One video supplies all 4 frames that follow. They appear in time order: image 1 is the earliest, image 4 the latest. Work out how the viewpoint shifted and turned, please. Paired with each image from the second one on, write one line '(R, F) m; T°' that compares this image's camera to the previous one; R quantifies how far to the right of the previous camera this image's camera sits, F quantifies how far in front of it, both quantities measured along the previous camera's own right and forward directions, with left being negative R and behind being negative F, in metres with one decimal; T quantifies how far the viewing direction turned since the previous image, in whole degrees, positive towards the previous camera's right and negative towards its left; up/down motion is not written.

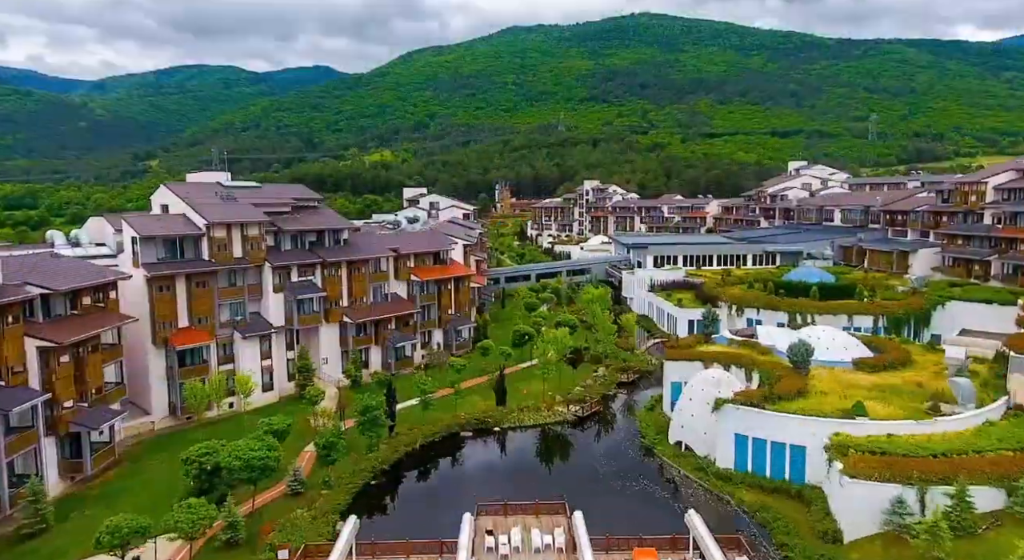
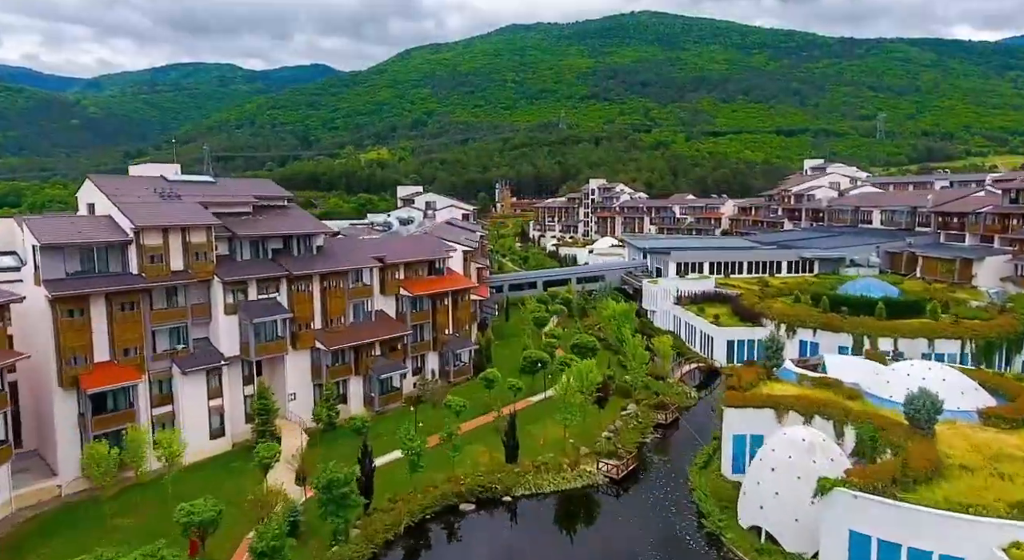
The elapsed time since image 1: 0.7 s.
(-0.5, +6.0) m; 0°
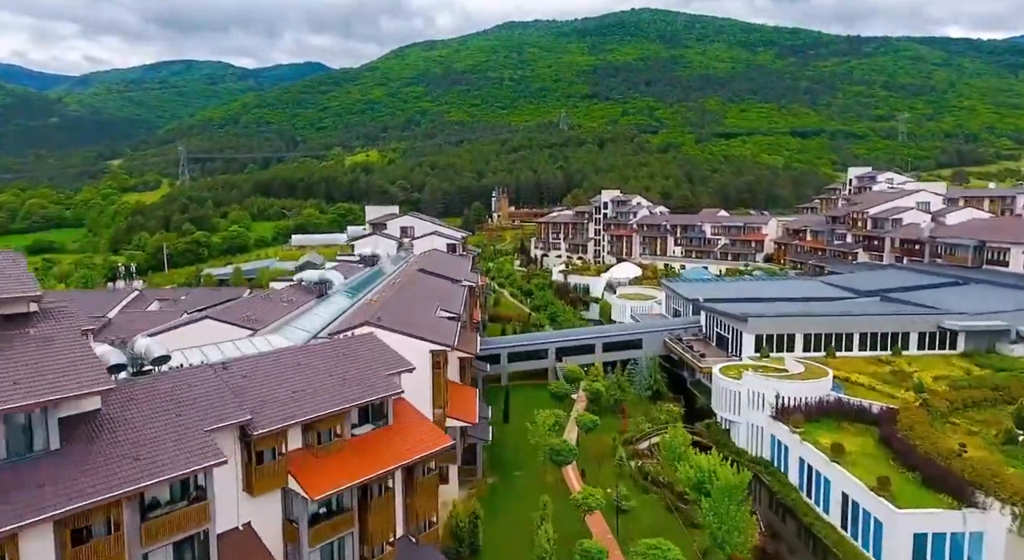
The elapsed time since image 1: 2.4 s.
(-0.2, +15.5) m; 0°
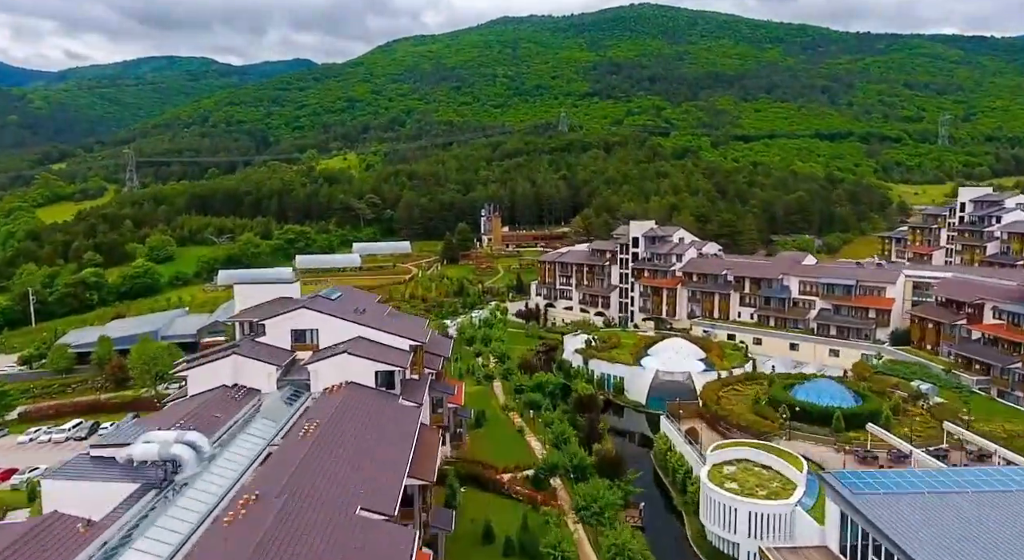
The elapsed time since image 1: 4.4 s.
(0.0, +26.3) m; +1°
